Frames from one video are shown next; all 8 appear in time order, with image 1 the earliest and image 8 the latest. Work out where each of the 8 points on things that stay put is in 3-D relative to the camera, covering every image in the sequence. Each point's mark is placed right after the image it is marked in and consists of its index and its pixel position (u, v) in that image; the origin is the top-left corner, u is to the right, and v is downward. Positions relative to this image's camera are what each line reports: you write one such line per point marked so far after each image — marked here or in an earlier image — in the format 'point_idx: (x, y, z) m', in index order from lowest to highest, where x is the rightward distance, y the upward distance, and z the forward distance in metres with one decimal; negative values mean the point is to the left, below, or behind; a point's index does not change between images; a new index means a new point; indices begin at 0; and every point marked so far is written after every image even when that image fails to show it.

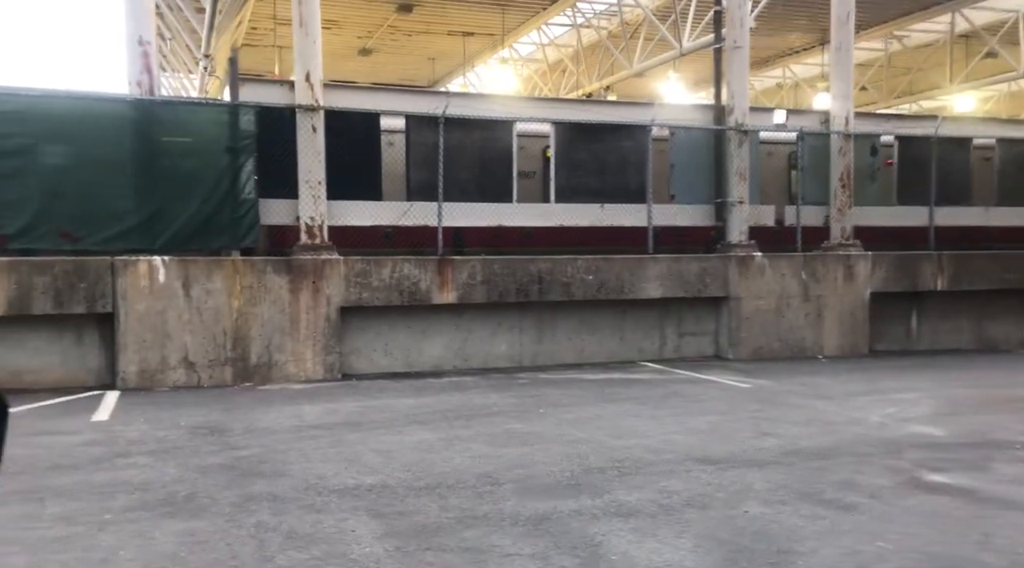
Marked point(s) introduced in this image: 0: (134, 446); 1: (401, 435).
0: (-2.3, -1.0, +6.4) m
1: (-0.7, -1.1, +7.1) m
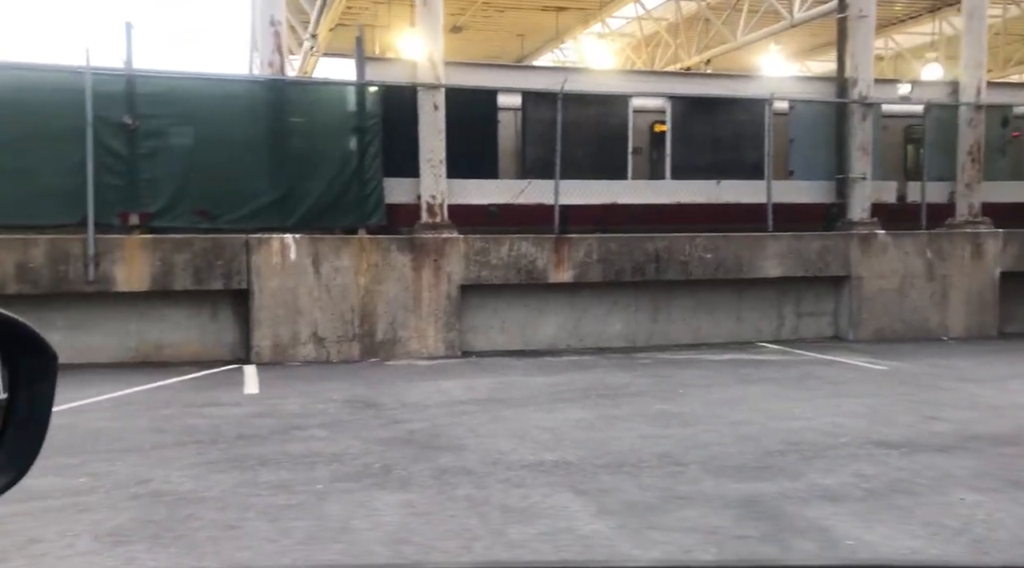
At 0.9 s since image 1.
0: (-1.3, -0.9, +6.6) m
1: (+0.3, -0.9, +7.2) m
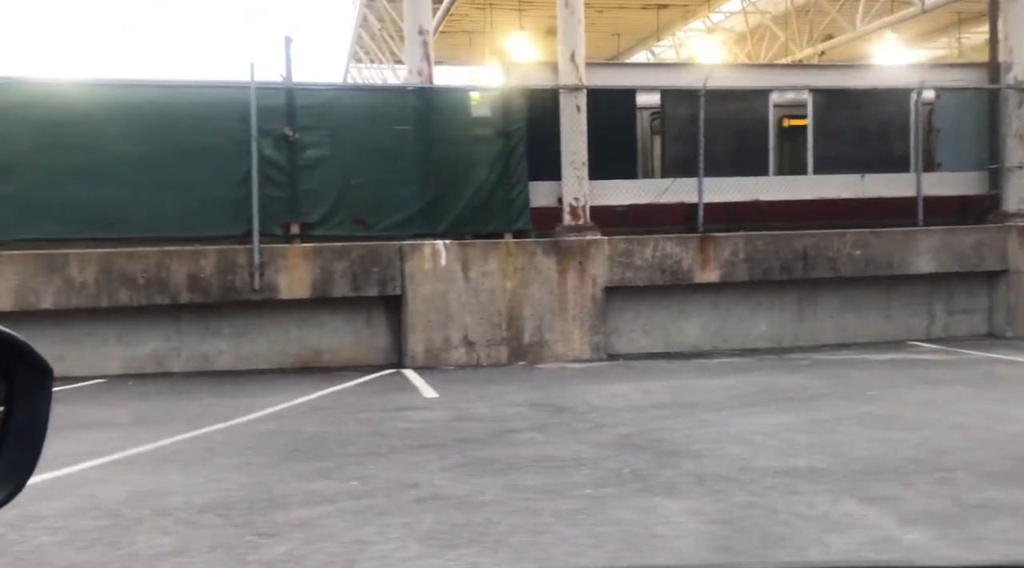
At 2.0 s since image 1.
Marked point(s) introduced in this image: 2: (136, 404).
0: (0.0, -0.9, +6.6) m
1: (+1.7, -0.9, +7.0) m
2: (-3.3, -1.1, +8.9) m
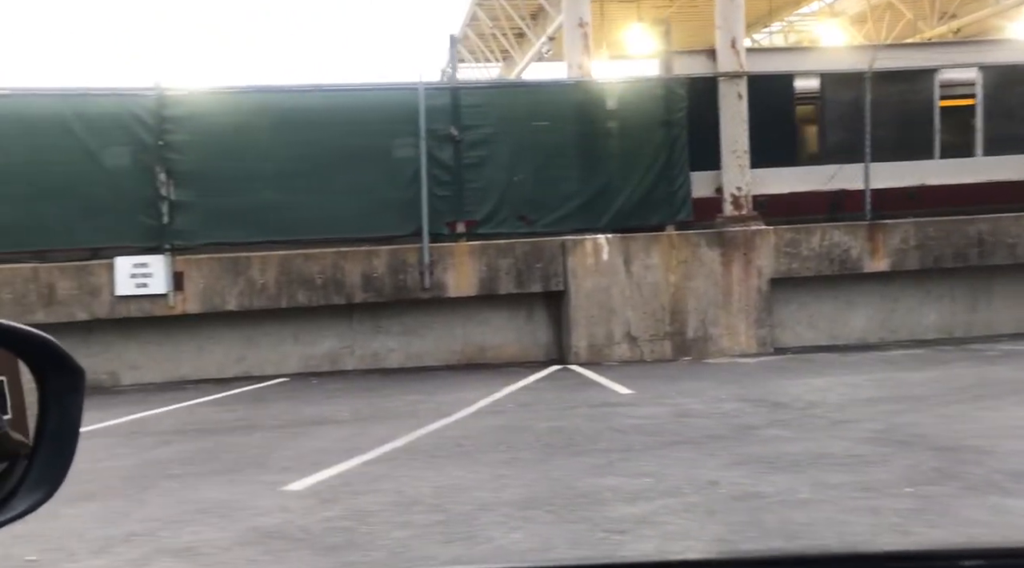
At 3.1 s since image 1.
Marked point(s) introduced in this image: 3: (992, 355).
0: (+1.5, -0.9, +6.4) m
1: (+3.2, -0.8, +6.6) m
2: (-1.6, -1.1, +9.1) m
3: (+6.0, -0.9, +12.4) m
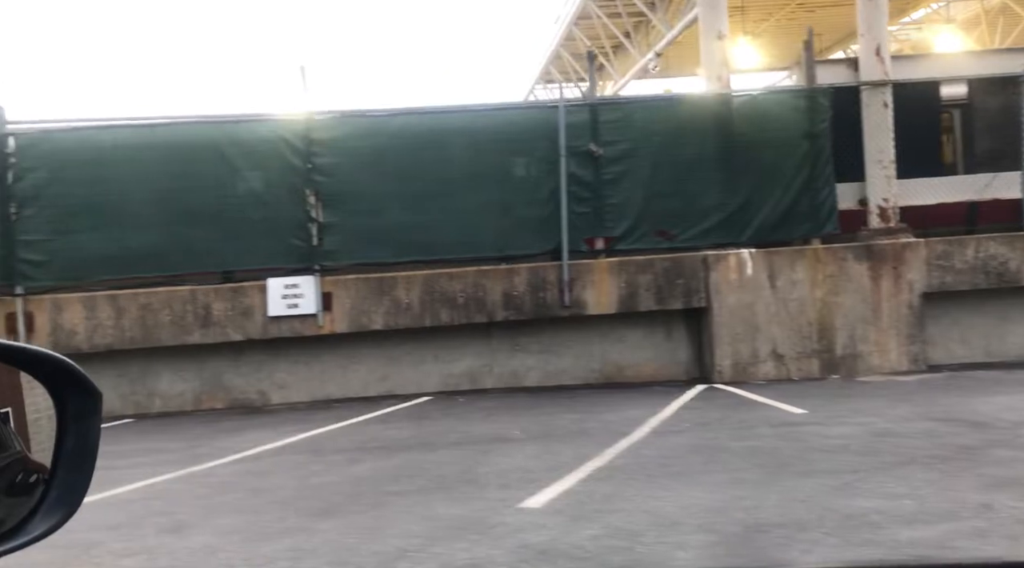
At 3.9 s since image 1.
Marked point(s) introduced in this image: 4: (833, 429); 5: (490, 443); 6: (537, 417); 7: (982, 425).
0: (+2.6, -0.9, +6.1) m
1: (+4.4, -0.9, +6.1) m
2: (-0.1, -1.2, +9.1) m
3: (+7.8, -1.0, +11.5) m
4: (+2.3, -1.0, +7.1) m
5: (-0.1, -1.1, +6.8) m
6: (+0.2, -1.2, +9.4) m
7: (+3.2, -0.9, +6.8) m
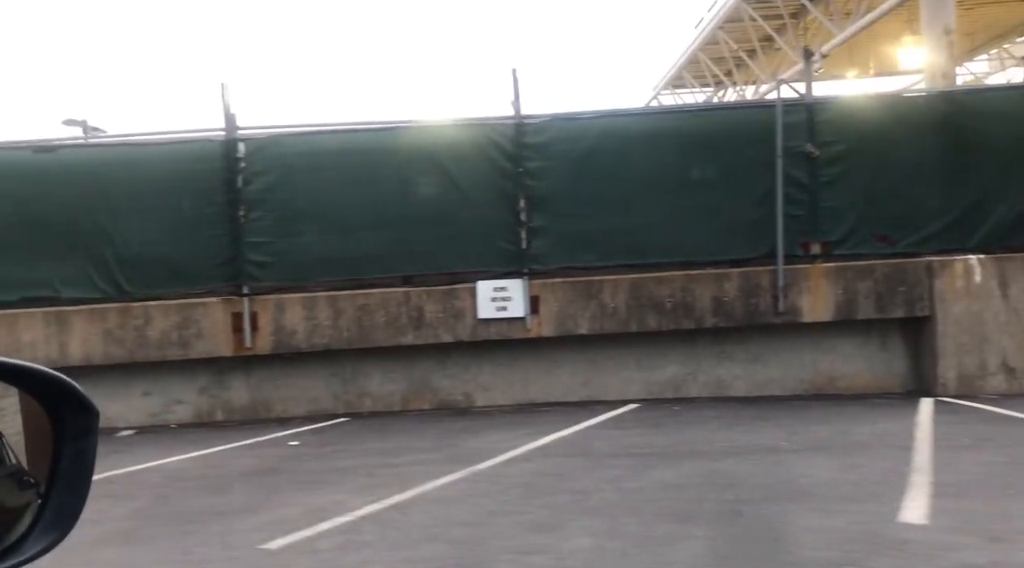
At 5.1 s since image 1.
0: (+4.2, -1.0, +5.4) m
1: (+5.9, -0.9, +5.1) m
2: (+2.0, -1.3, +8.8) m
3: (+10.2, -1.1, +10.0) m
4: (+4.1, -1.0, +6.4) m
5: (+1.6, -1.1, +6.5) m
6: (+2.4, -1.3, +9.1) m
7: (+4.9, -1.0, +6.0) m
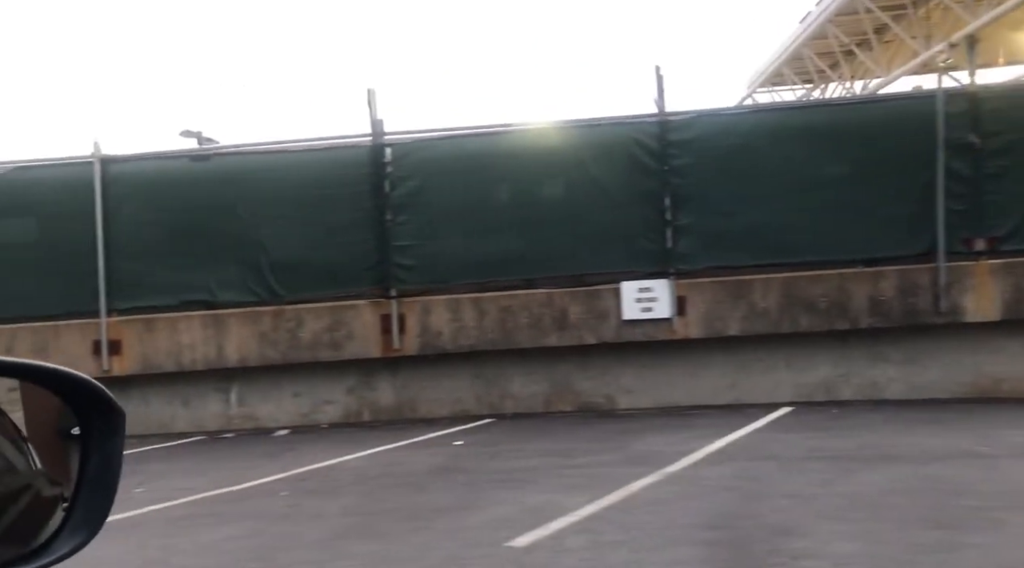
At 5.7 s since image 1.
0: (+5.2, -0.9, +4.7) m
1: (+6.9, -0.8, +4.3) m
2: (+3.4, -1.2, +8.4) m
3: (+11.7, -1.0, +8.6) m
4: (+5.2, -1.0, +5.8) m
5: (+2.8, -1.0, +6.1) m
6: (+3.8, -1.2, +8.6) m
7: (+6.0, -0.9, +5.3) m
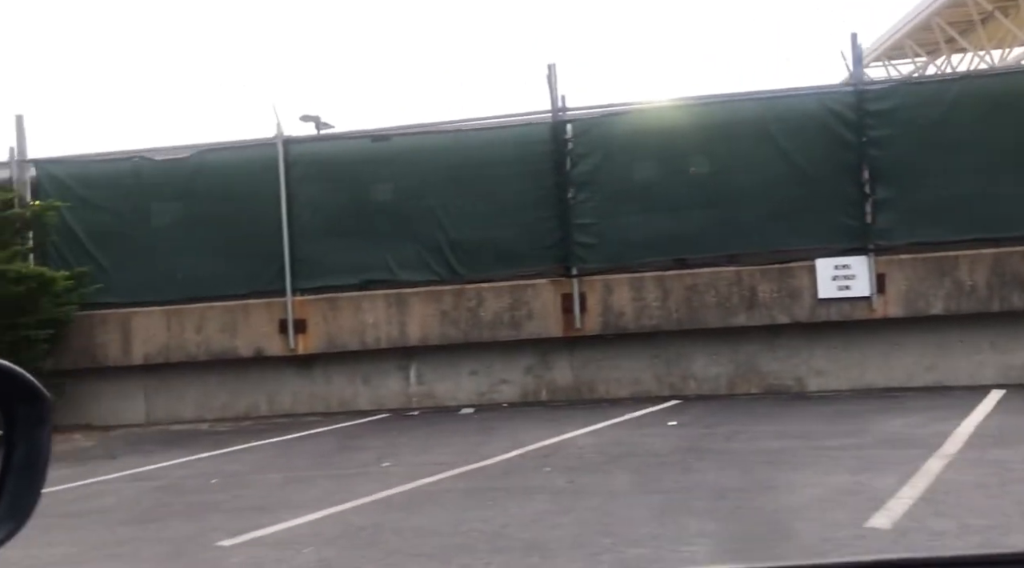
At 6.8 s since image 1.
0: (+6.3, -0.7, +3.5) m
1: (+7.9, -0.7, +2.8) m
2: (+5.0, -1.0, +7.4) m
3: (+13.2, -0.8, +6.5) m
4: (+6.4, -0.8, +4.6) m
5: (+4.0, -0.9, +5.3) m
6: (+5.5, -1.0, +7.6) m
7: (+7.1, -0.8, +4.0) m
